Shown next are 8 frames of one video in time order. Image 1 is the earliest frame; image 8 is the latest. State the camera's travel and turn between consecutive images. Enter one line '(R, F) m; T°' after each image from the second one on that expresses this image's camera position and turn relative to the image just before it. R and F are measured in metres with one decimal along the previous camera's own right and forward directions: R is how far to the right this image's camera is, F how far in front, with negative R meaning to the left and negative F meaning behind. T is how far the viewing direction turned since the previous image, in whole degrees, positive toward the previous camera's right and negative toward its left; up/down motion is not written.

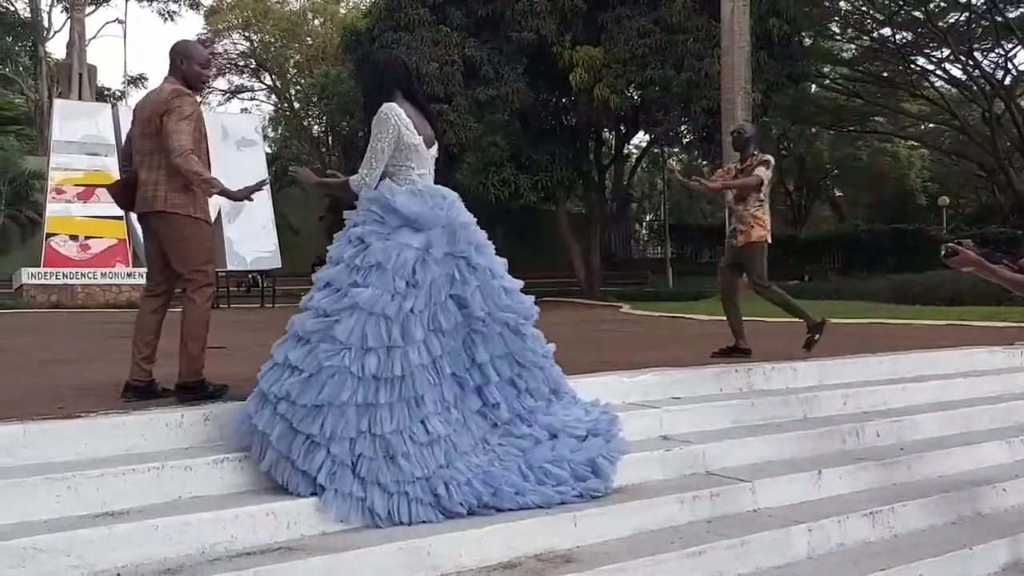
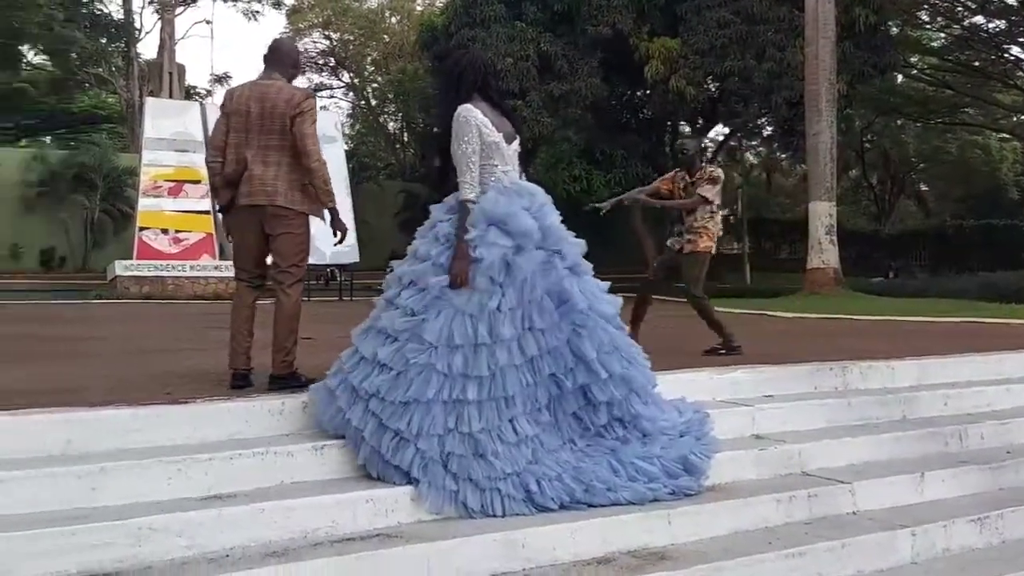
(-0.1, 0.0) m; -4°
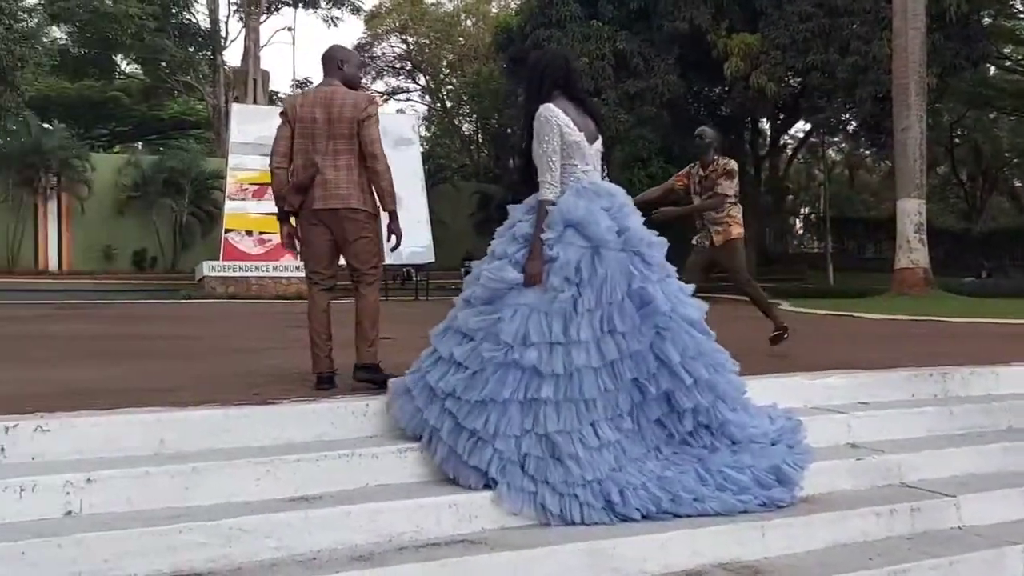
(0.0, 0.0) m; -4°
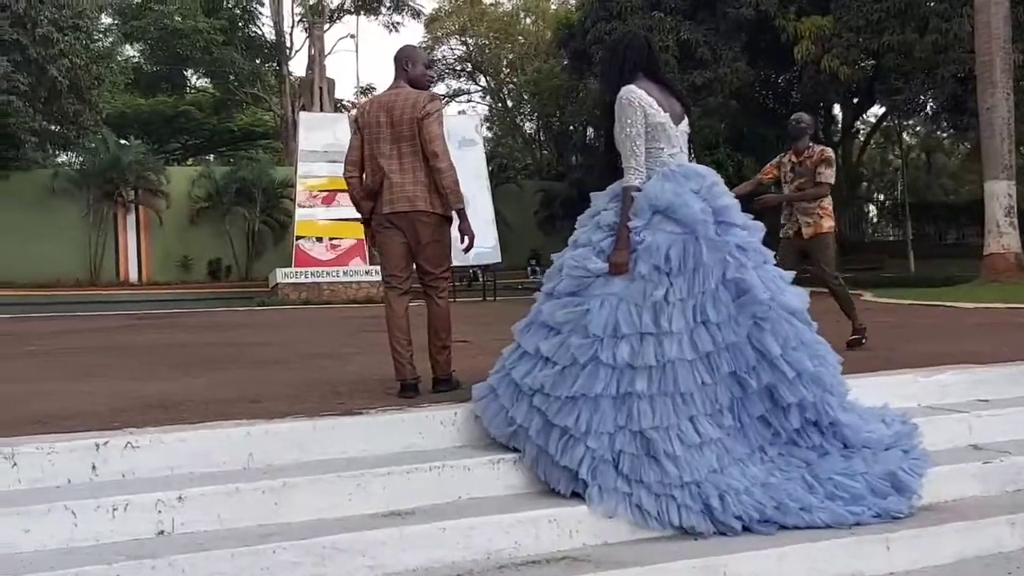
(-0.1, +0.2) m; -4°
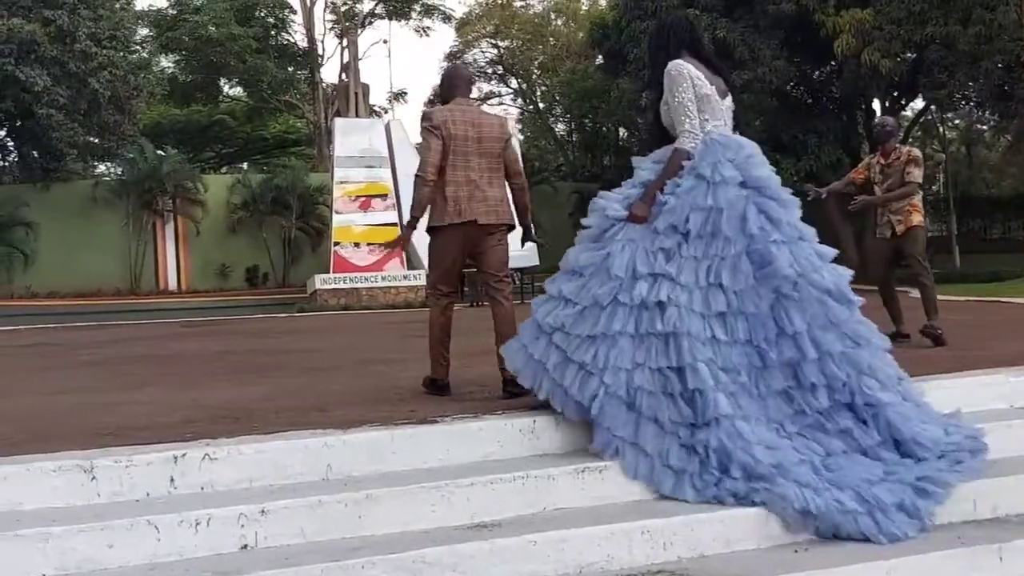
(-0.2, +0.1) m; -2°
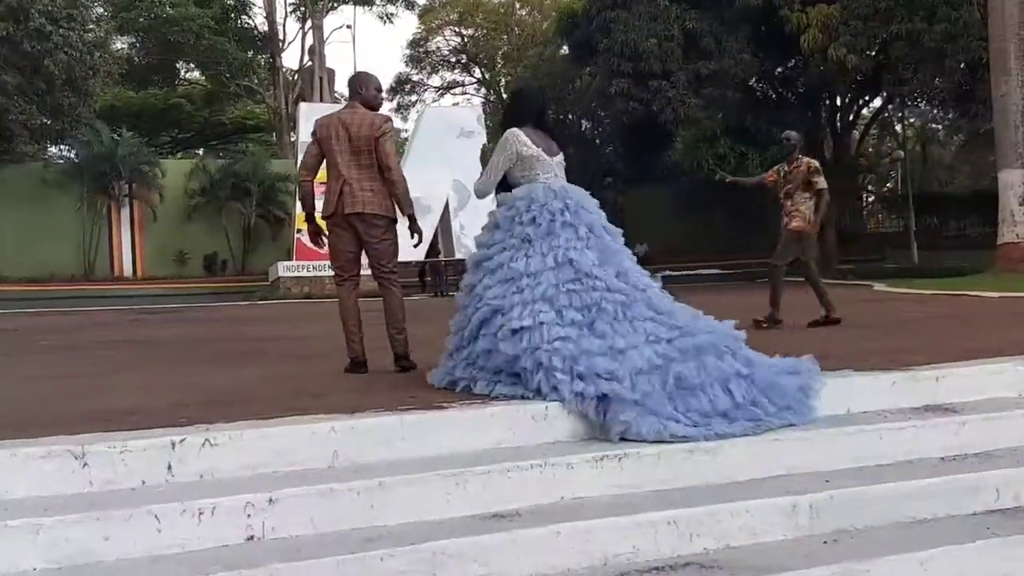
(-0.2, +0.2) m; +2°
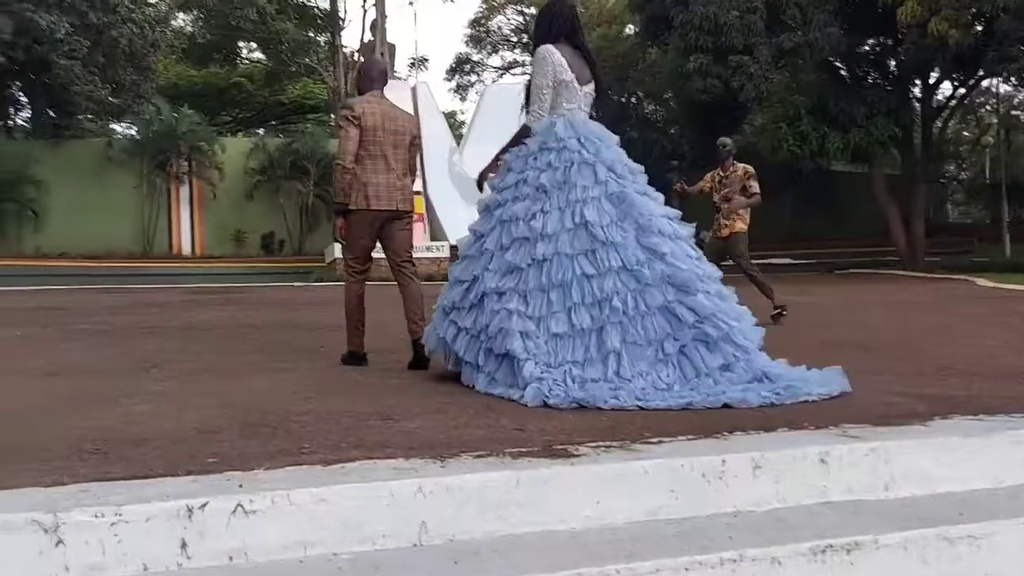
(-0.3, +1.2) m; -3°
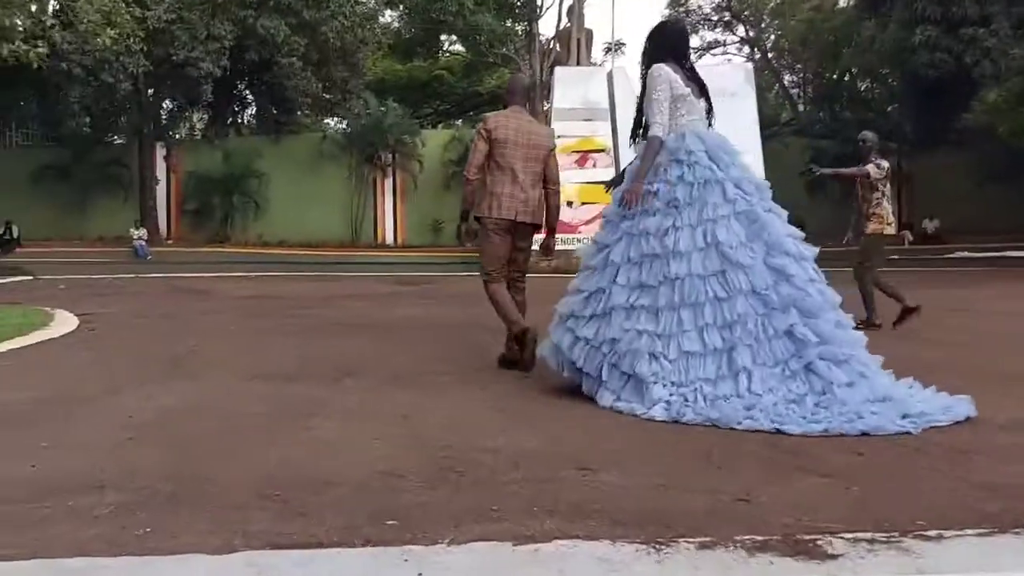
(-0.1, +0.5) m; -11°
